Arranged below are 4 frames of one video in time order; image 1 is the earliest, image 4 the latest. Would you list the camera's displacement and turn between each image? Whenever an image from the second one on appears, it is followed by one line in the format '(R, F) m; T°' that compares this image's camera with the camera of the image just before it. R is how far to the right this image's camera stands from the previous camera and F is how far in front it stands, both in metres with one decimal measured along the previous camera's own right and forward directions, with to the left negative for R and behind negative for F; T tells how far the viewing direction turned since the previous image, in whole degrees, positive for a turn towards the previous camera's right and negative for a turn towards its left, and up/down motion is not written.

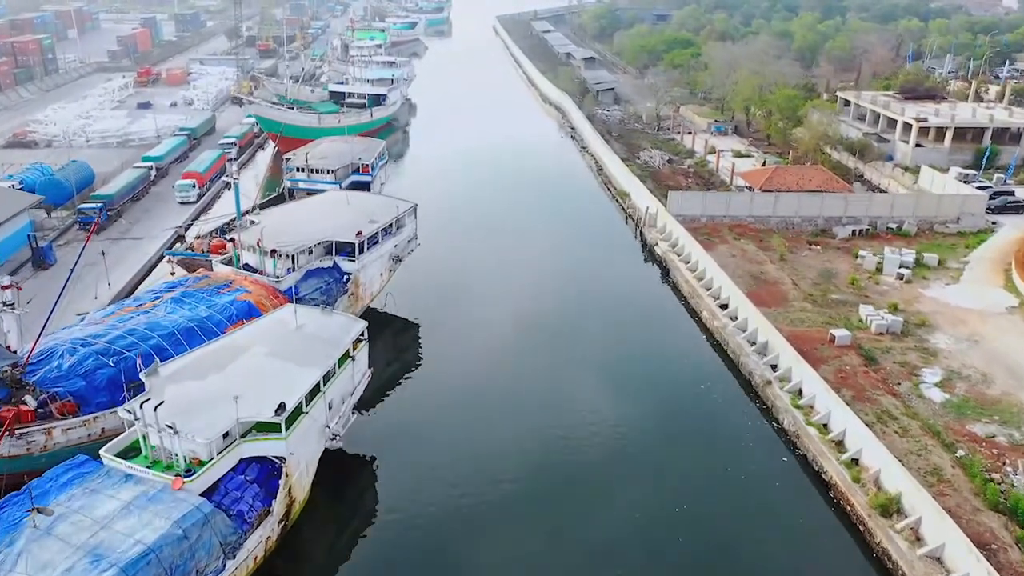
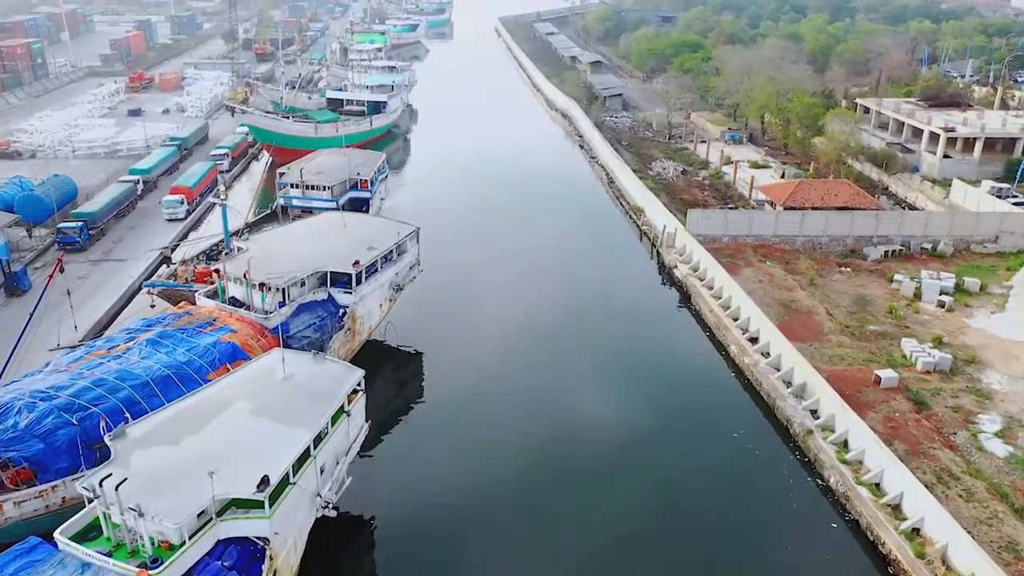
(-0.2, +1.5) m; 0°
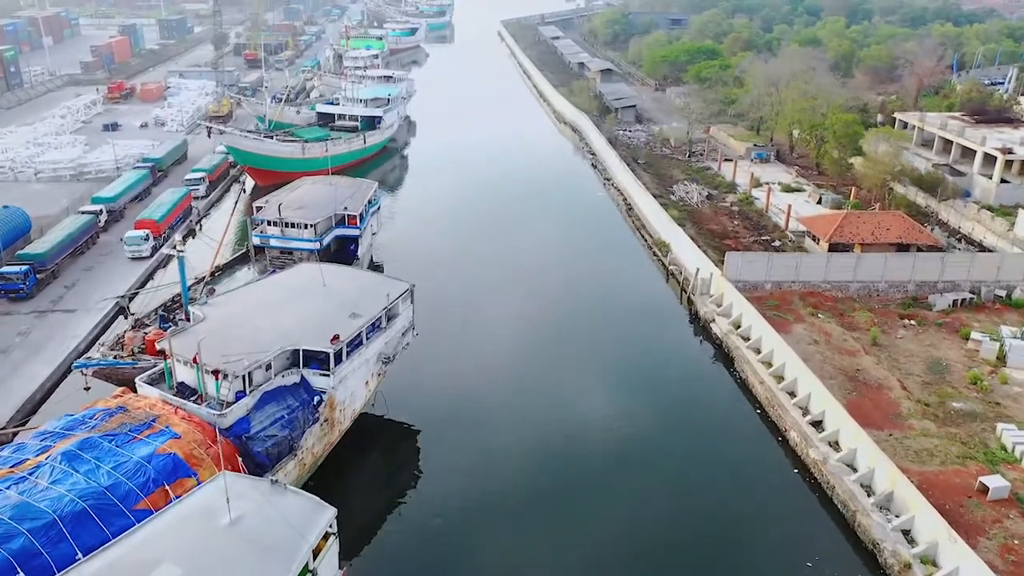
(-0.2, +3.0) m; 0°
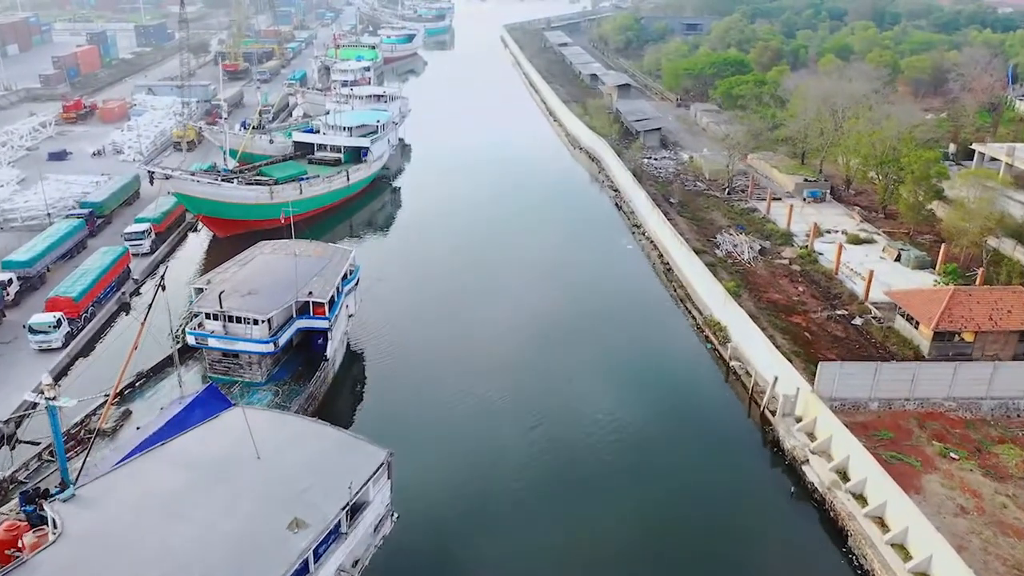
(-0.3, +5.0) m; 0°
